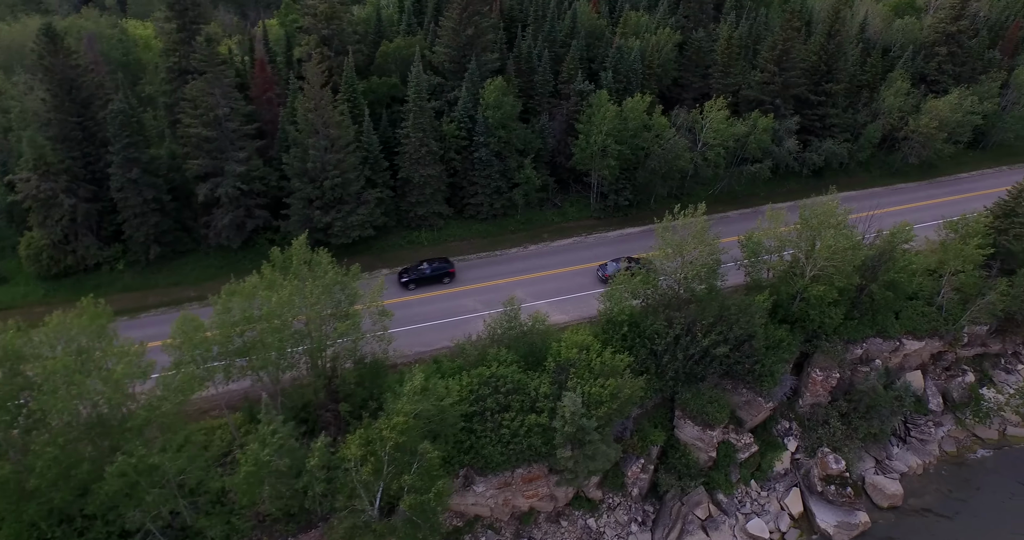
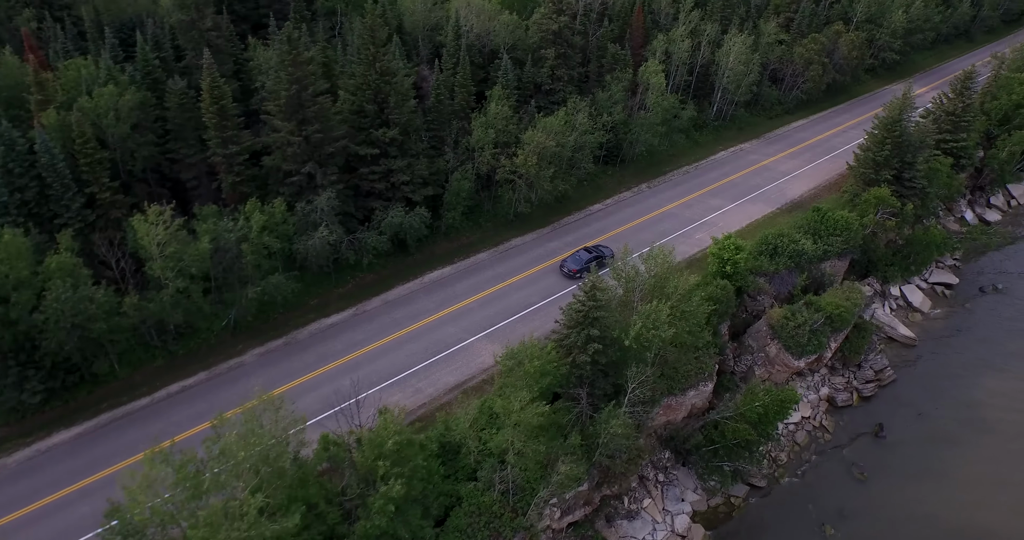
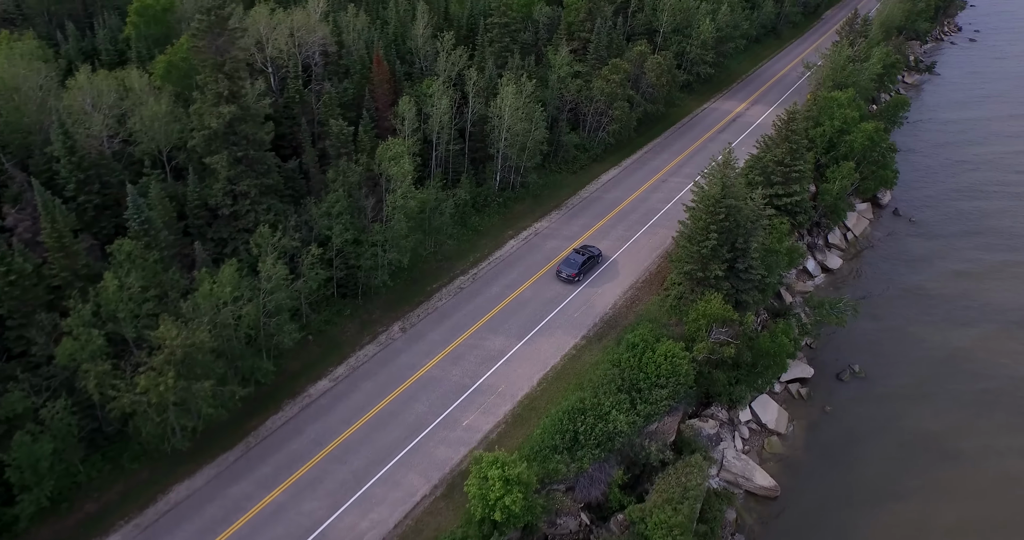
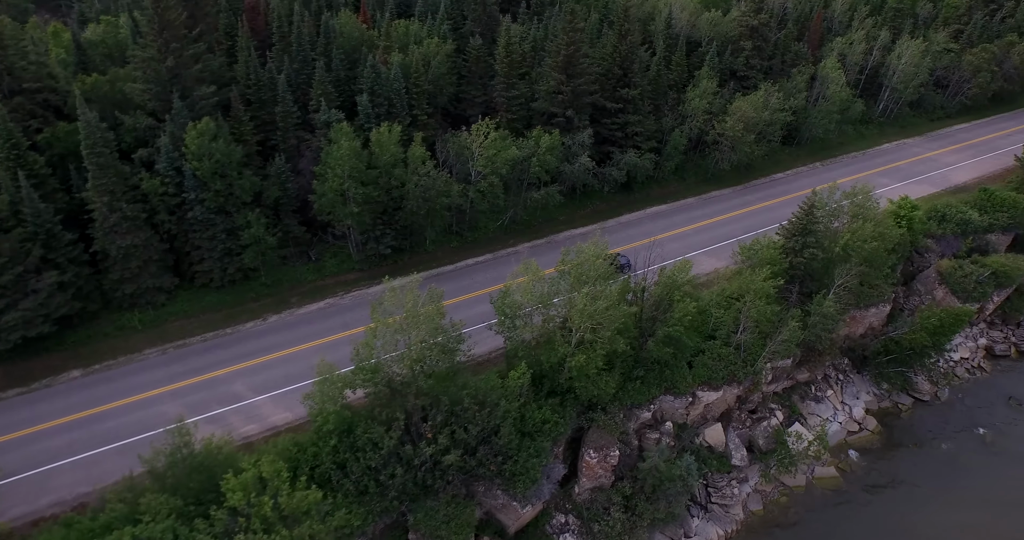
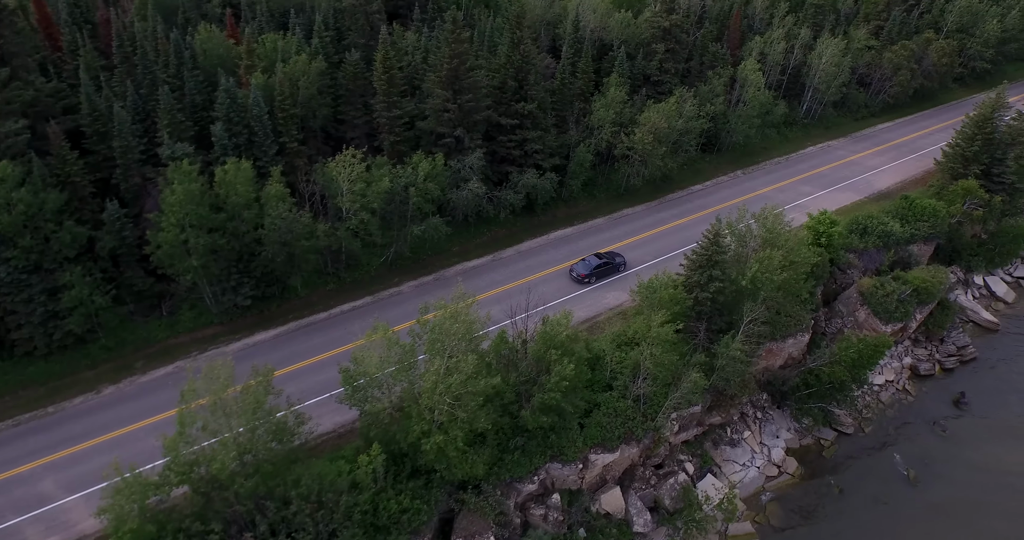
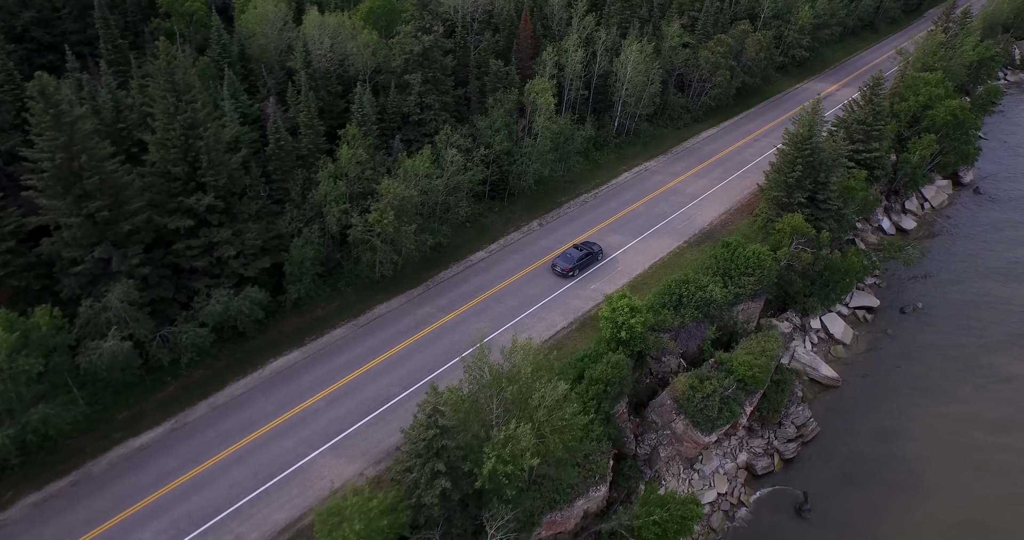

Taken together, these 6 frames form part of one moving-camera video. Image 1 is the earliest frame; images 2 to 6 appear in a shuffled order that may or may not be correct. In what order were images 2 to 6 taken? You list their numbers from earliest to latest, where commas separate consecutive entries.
4, 5, 2, 6, 3
